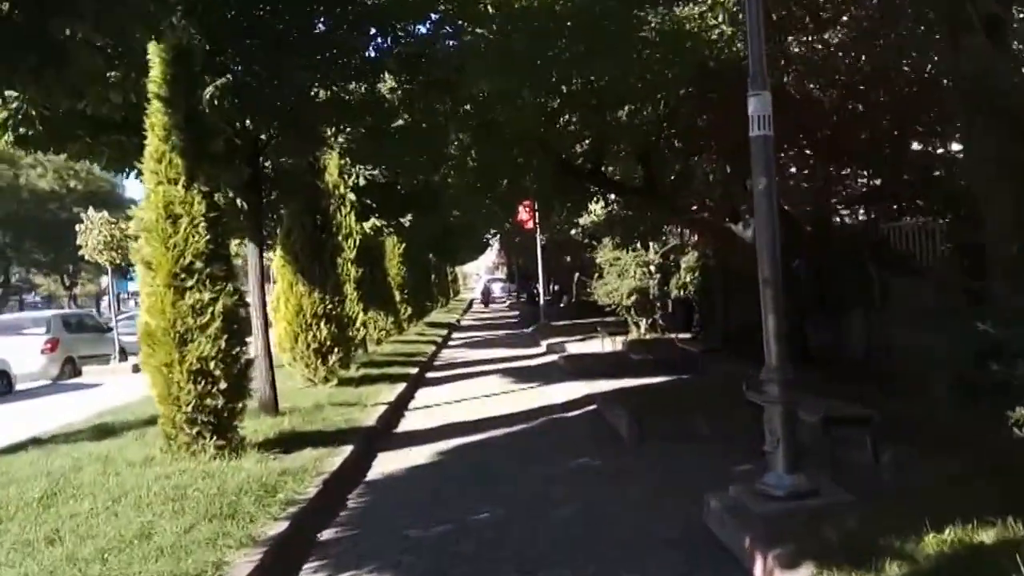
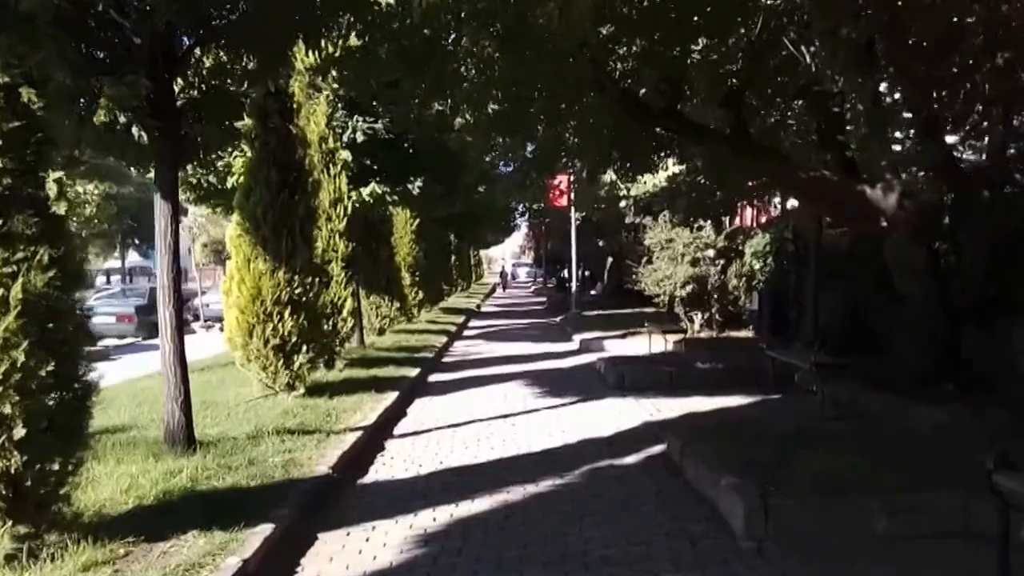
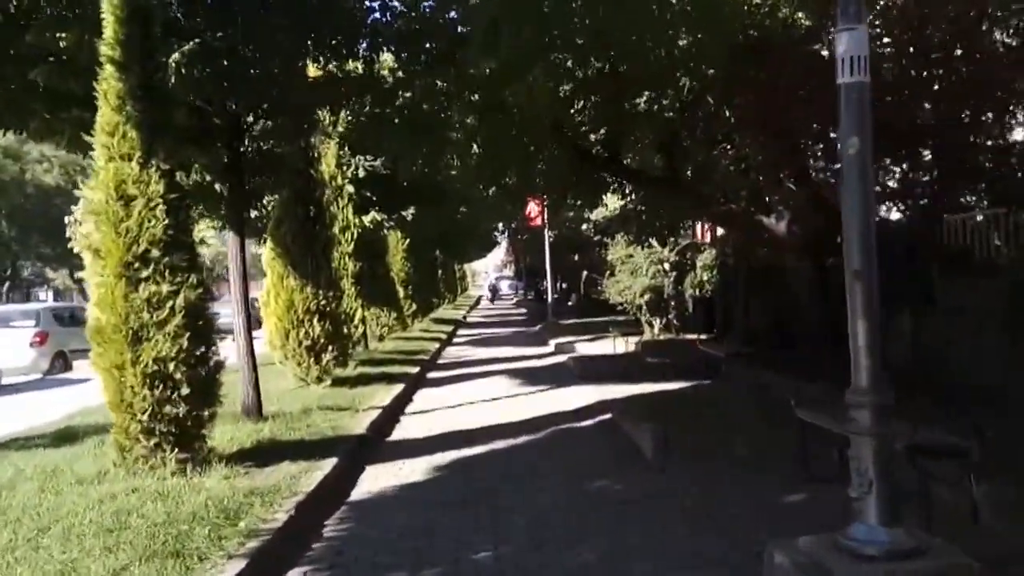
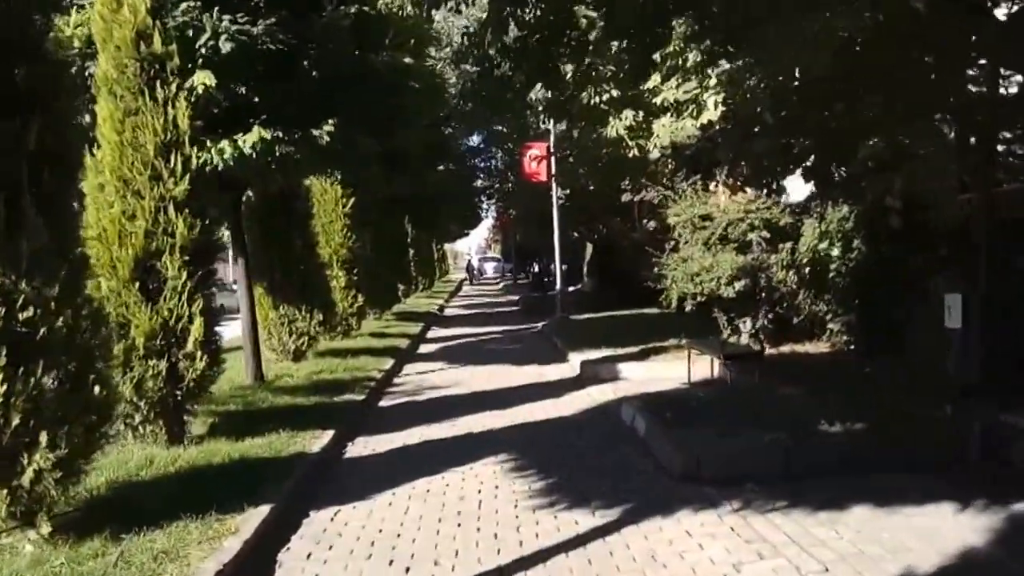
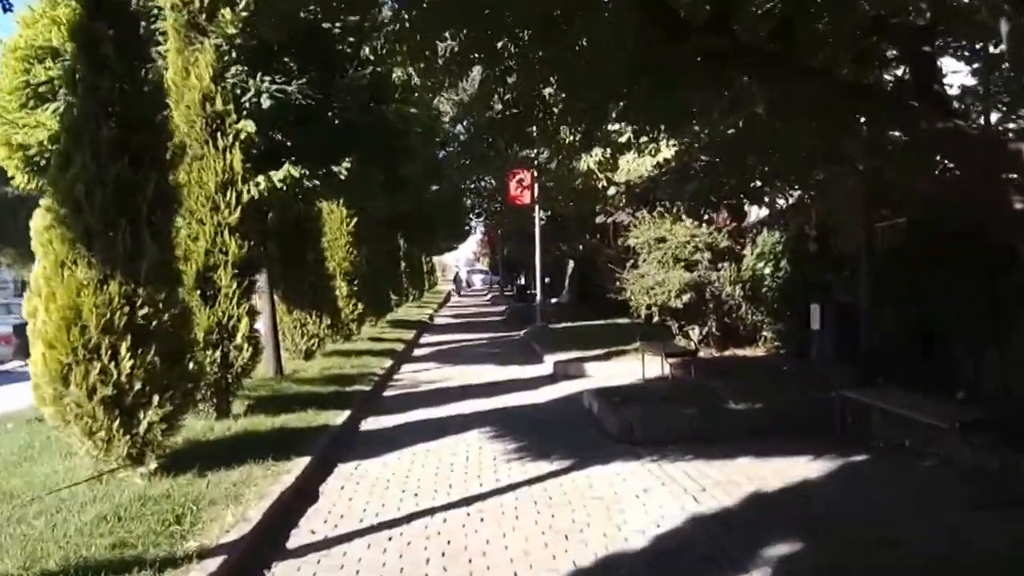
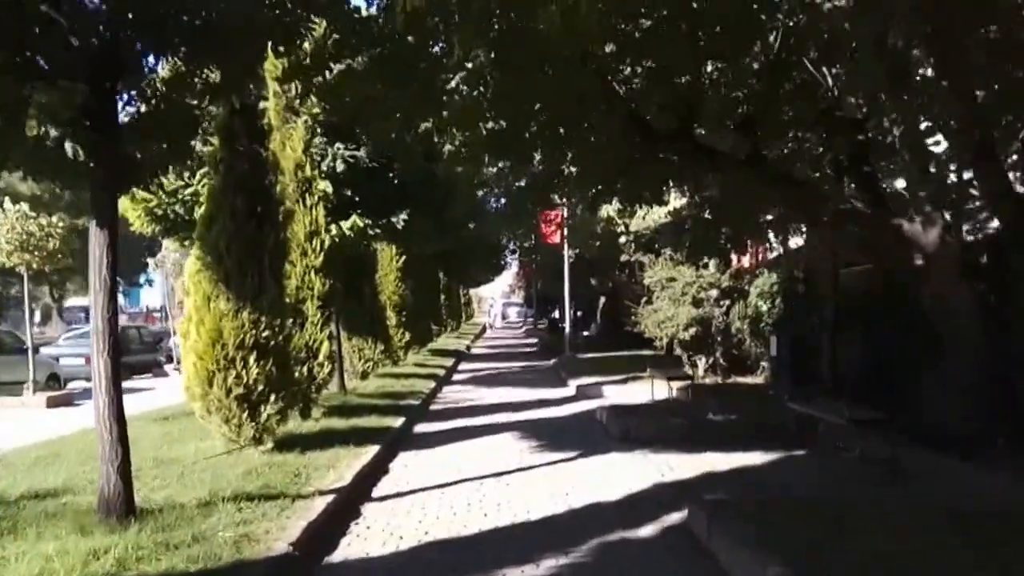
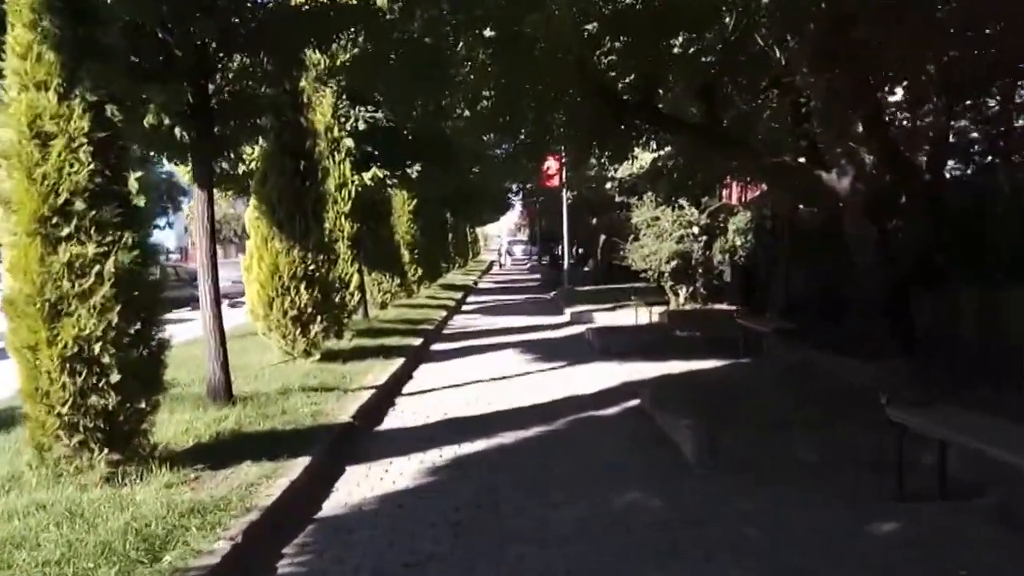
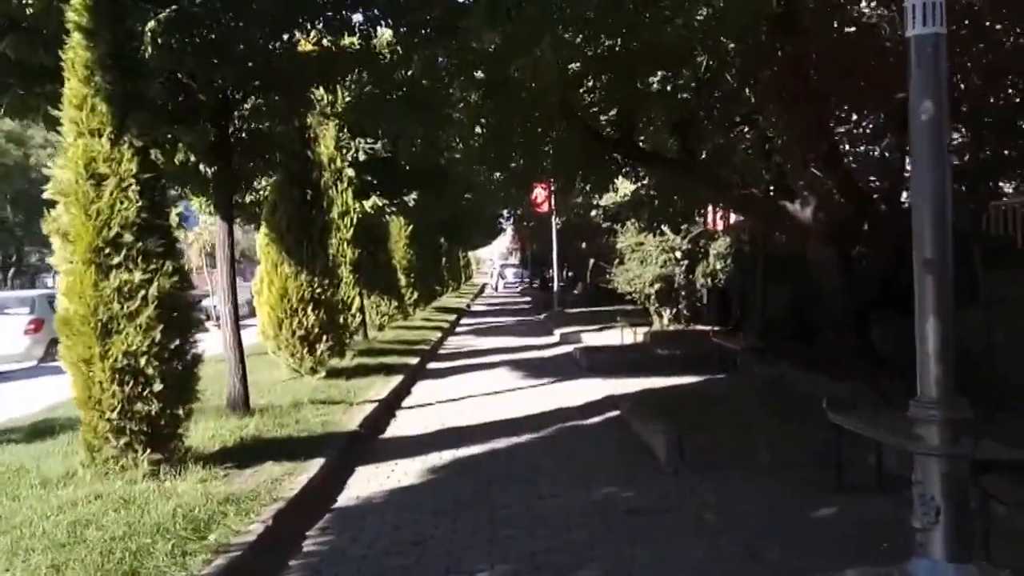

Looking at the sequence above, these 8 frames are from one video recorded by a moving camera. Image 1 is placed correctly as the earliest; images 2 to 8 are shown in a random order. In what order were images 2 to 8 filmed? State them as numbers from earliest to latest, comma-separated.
3, 8, 7, 2, 6, 5, 4
